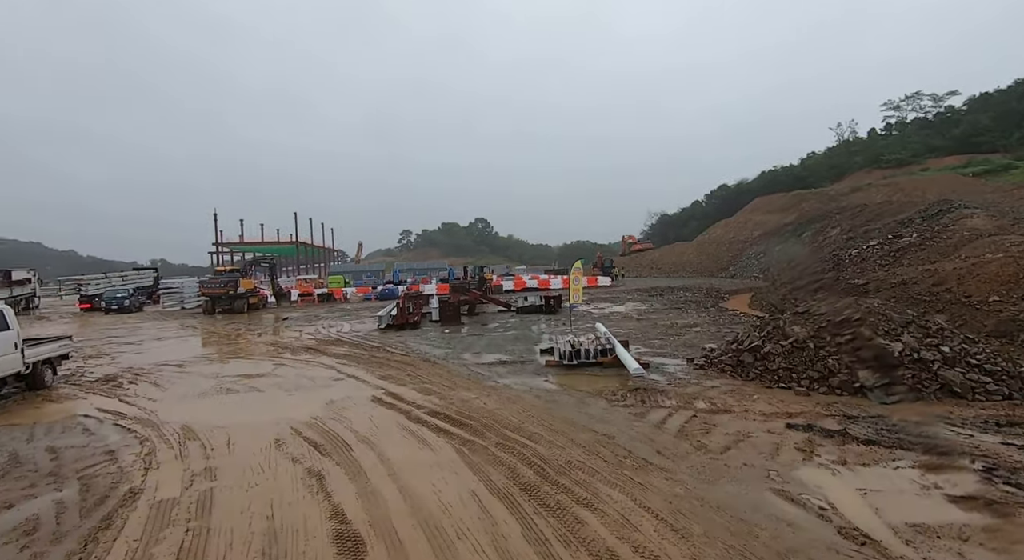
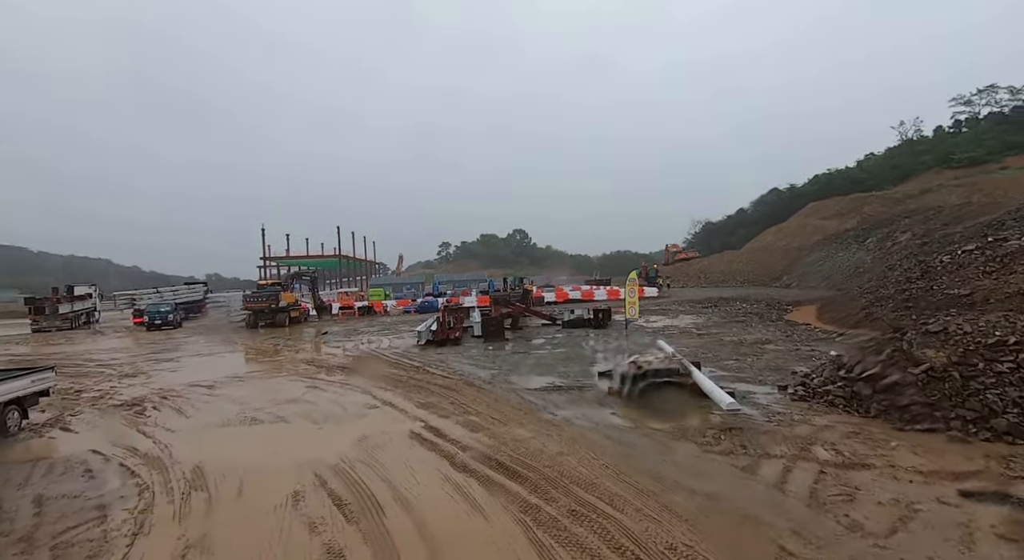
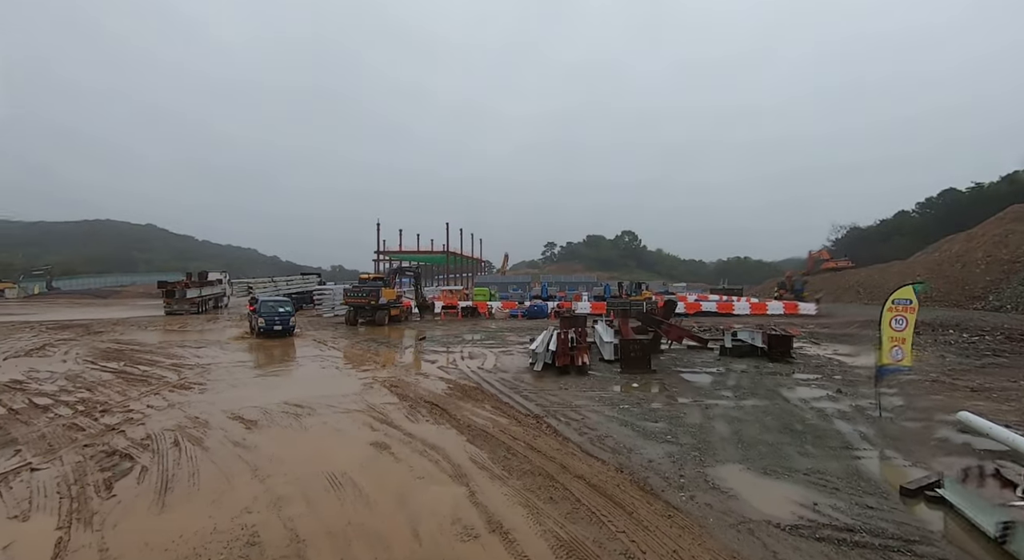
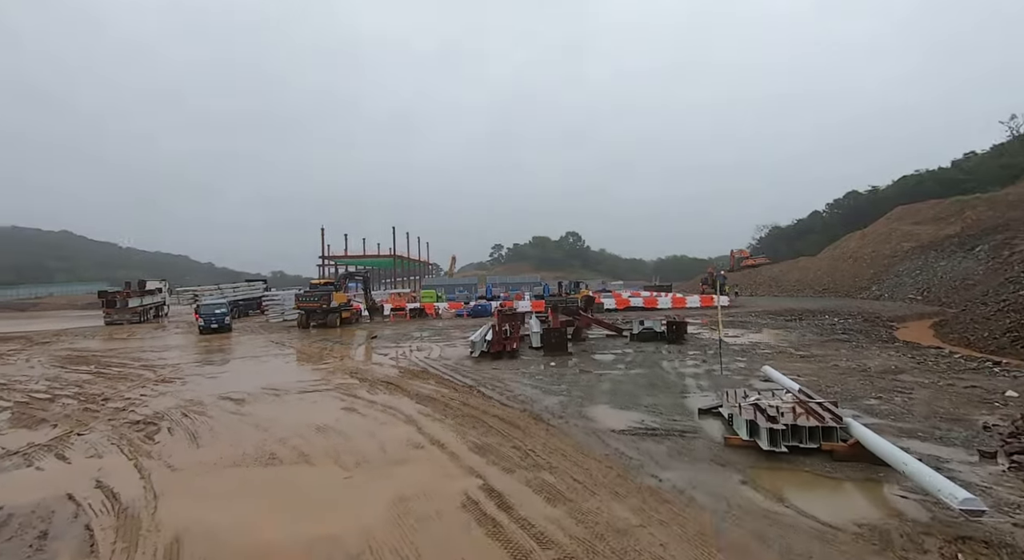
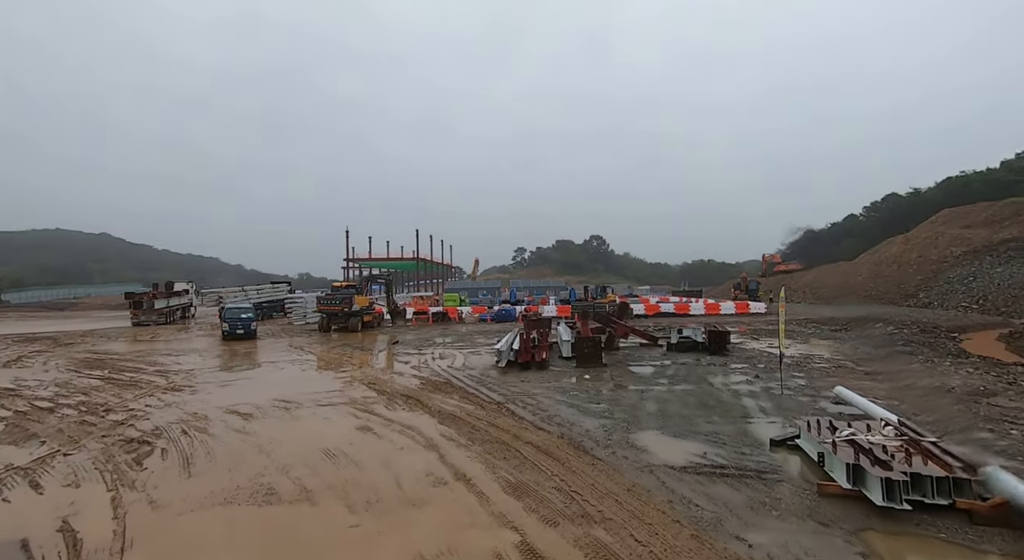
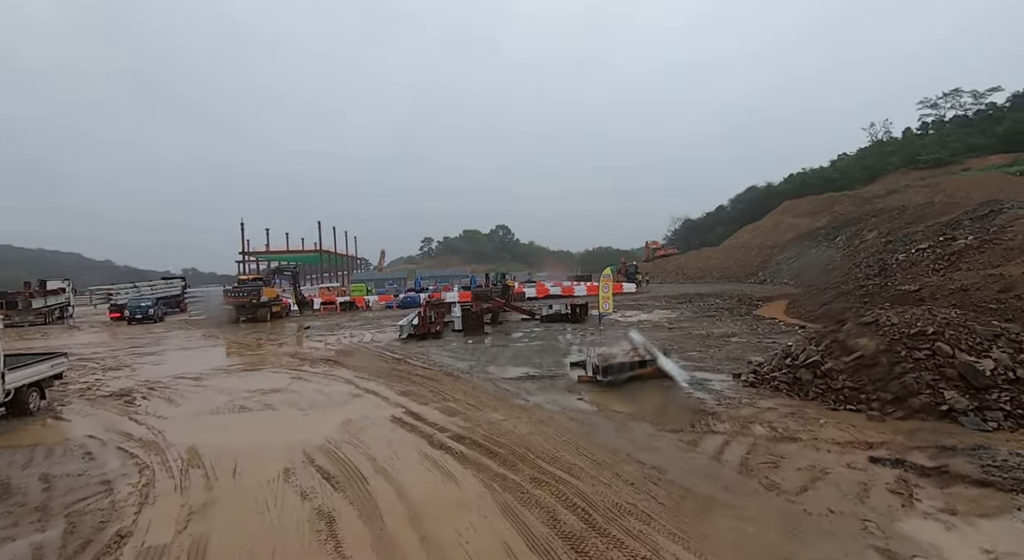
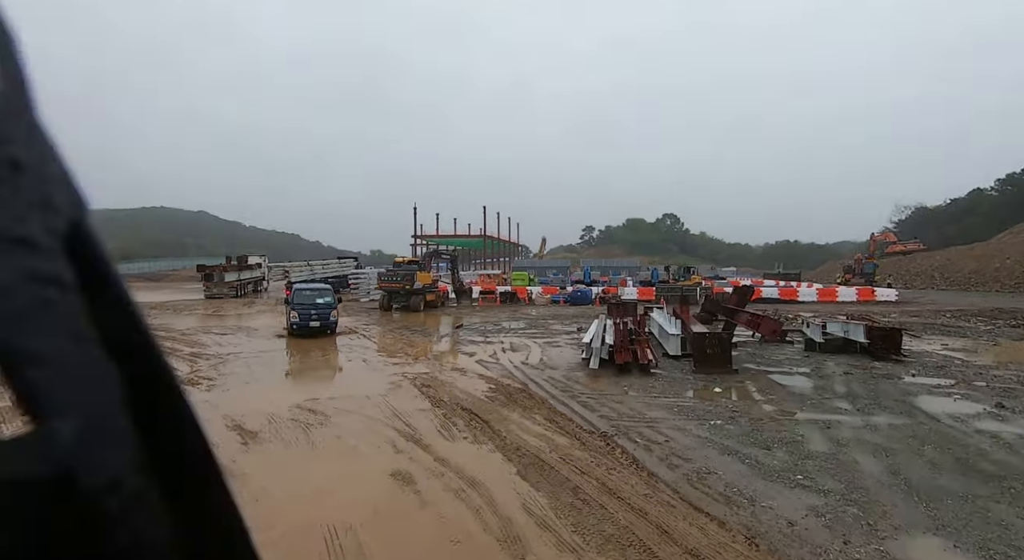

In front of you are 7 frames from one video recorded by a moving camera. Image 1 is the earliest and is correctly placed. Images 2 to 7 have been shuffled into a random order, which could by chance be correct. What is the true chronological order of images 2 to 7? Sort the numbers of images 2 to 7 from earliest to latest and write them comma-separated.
6, 2, 4, 5, 3, 7
